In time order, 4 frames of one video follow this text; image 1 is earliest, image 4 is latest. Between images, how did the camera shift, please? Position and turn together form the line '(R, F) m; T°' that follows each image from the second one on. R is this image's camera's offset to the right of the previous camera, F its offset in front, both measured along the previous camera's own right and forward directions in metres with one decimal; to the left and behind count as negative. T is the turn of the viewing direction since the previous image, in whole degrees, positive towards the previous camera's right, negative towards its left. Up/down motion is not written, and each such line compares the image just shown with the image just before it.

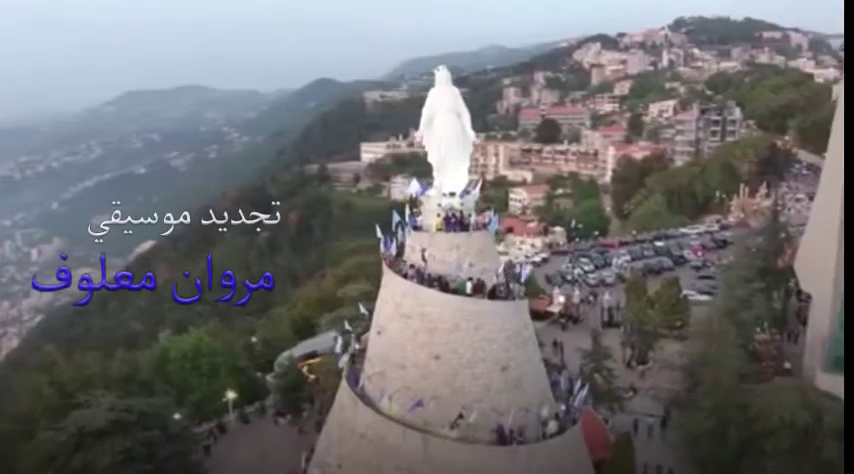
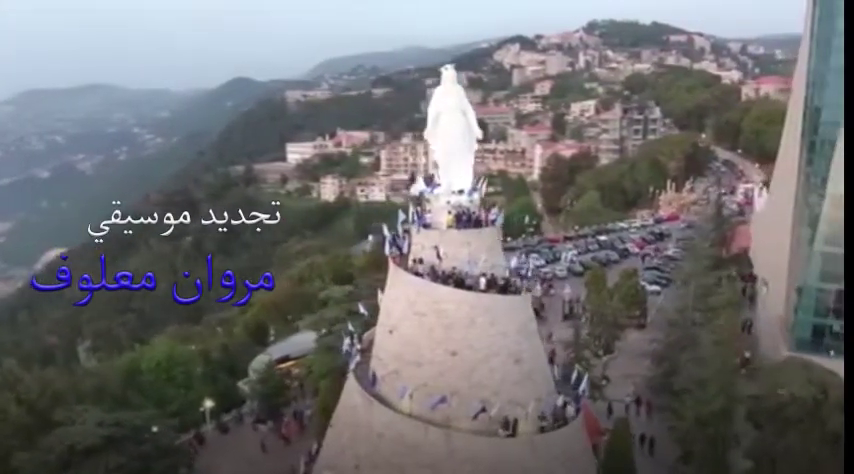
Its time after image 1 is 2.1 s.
(-0.7, -0.1) m; +9°
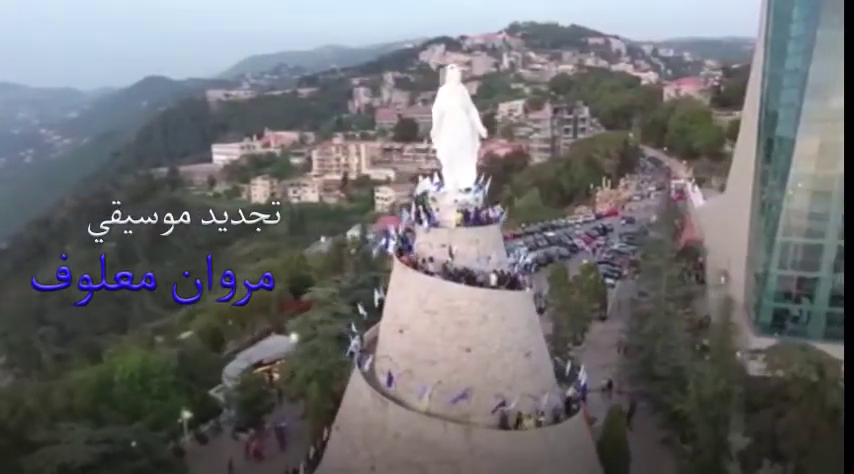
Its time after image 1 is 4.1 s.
(-0.7, 0.0) m; +9°
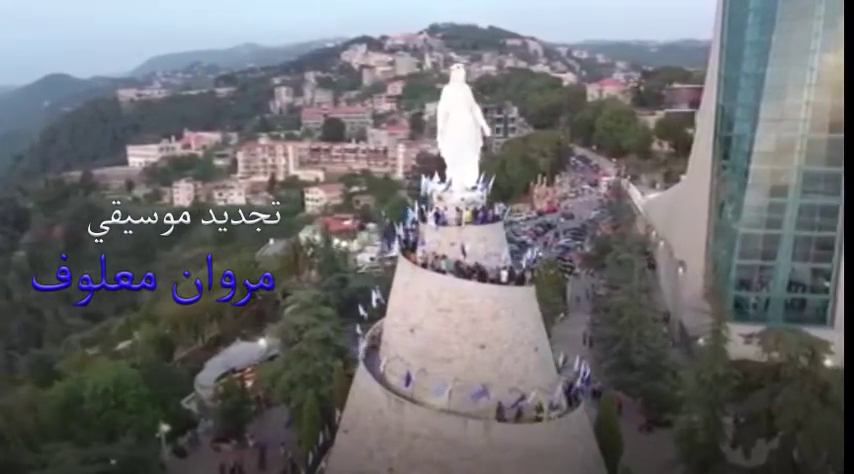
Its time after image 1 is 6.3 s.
(-0.7, +0.1) m; +9°
